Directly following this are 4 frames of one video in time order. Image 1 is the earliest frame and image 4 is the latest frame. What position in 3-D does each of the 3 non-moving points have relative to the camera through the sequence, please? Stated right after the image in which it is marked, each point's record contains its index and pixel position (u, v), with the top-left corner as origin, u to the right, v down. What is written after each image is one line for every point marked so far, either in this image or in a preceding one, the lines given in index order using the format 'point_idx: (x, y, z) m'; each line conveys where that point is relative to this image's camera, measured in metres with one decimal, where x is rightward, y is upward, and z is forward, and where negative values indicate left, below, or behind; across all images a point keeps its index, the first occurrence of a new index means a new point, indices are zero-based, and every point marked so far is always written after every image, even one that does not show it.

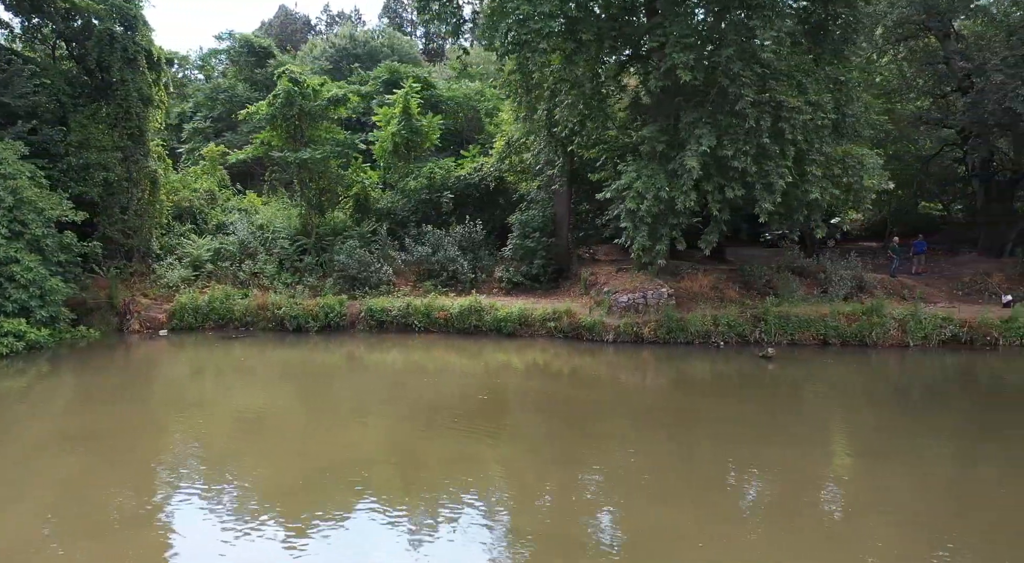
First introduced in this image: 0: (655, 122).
0: (+2.7, +3.0, +14.2) m
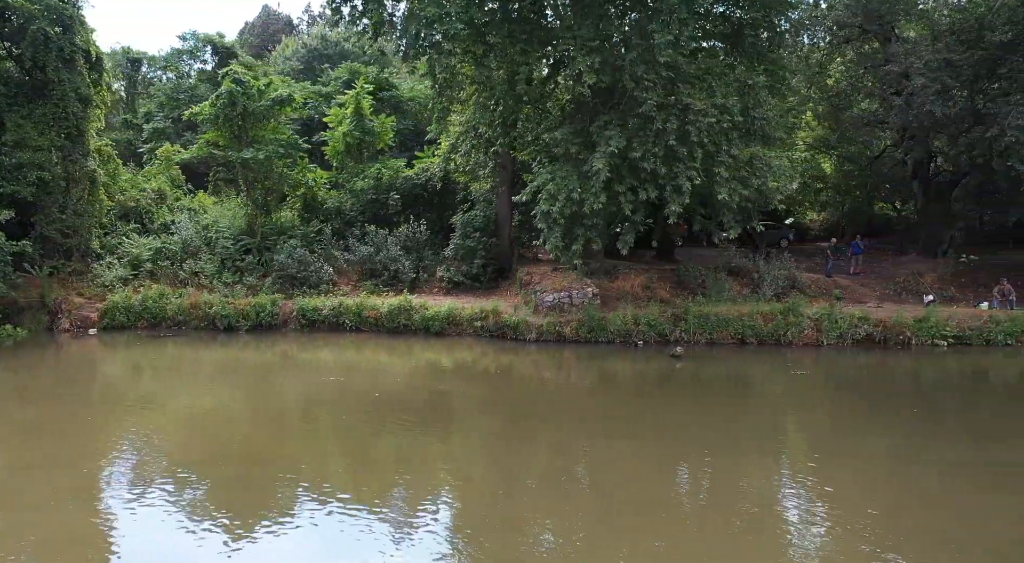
0: (+1.1, +3.0, +14.4) m
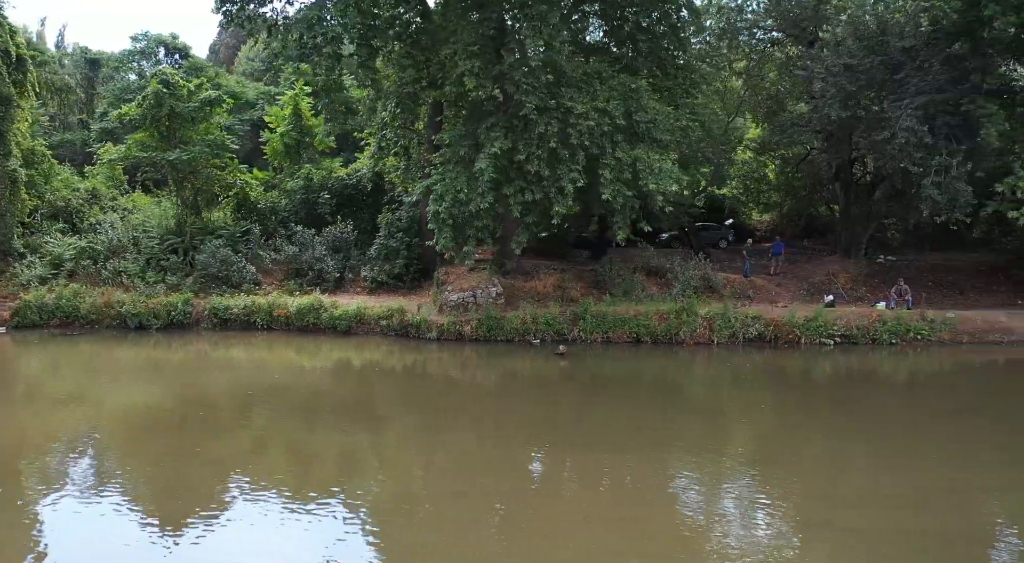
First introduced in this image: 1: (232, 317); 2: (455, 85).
0: (-1.0, +3.0, +14.7) m
1: (-6.6, -0.8, +18.0) m
2: (-1.0, +3.6, +13.8) m
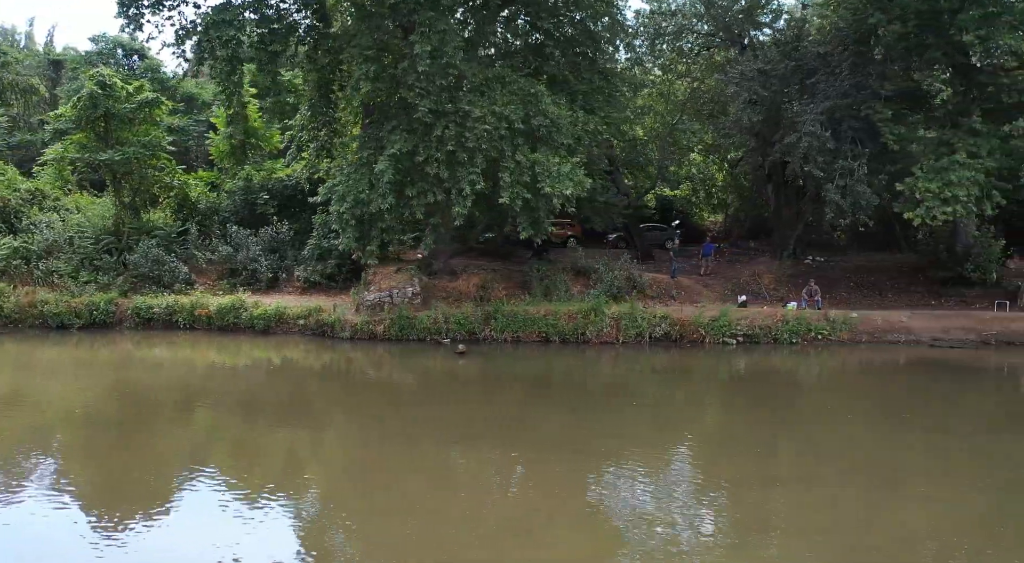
0: (-2.8, +3.0, +14.9) m
1: (-8.5, -0.8, +18.2) m
2: (-2.9, +3.6, +14.0) m
